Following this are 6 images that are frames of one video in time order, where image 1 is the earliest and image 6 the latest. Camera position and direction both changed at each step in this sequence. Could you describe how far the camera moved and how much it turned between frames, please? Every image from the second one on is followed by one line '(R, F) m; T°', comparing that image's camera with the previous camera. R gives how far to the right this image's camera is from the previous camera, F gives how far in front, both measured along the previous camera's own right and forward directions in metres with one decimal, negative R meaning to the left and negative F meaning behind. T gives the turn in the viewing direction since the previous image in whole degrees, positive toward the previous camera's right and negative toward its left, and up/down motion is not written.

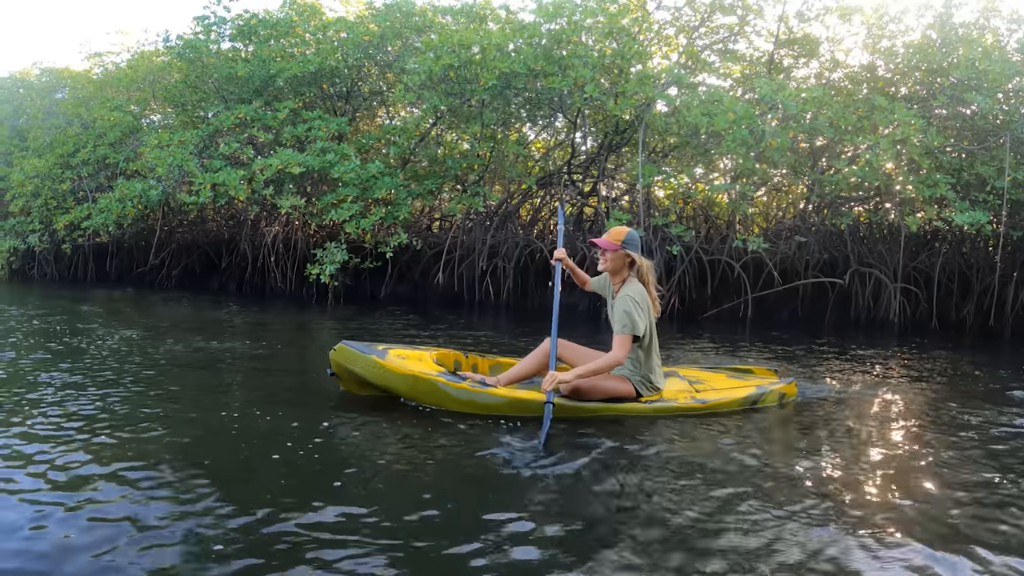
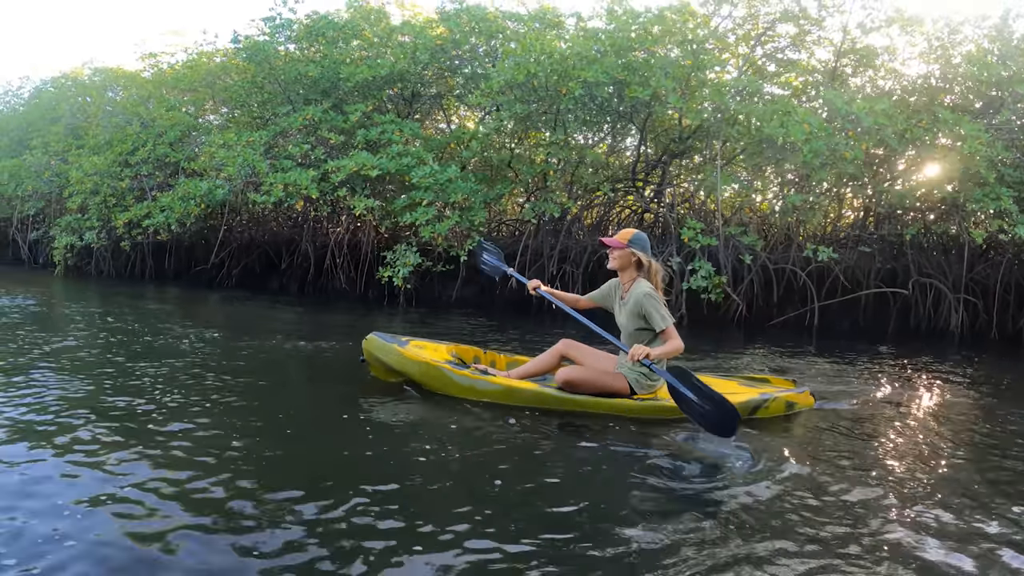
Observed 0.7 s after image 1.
(-0.9, 0.0) m; 0°
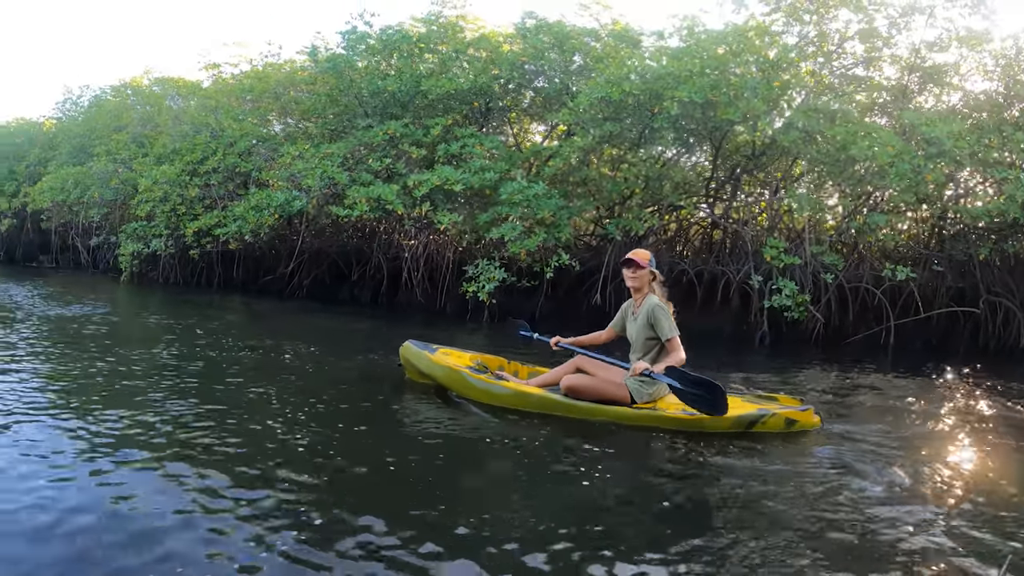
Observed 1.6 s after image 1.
(-1.0, 0.0) m; -1°
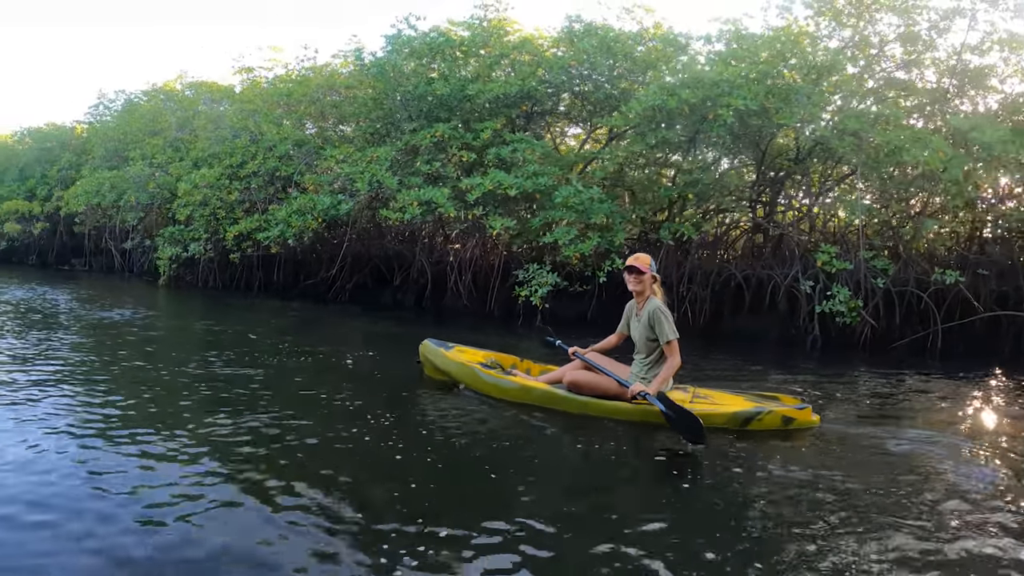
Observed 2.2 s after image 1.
(-0.7, 0.0) m; 0°
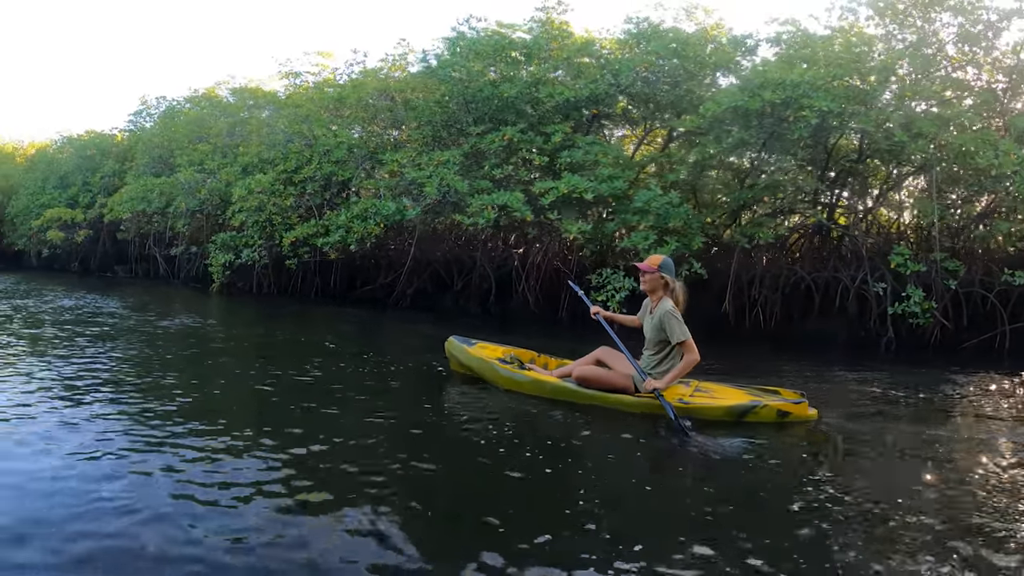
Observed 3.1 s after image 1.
(-1.0, +0.1) m; 0°
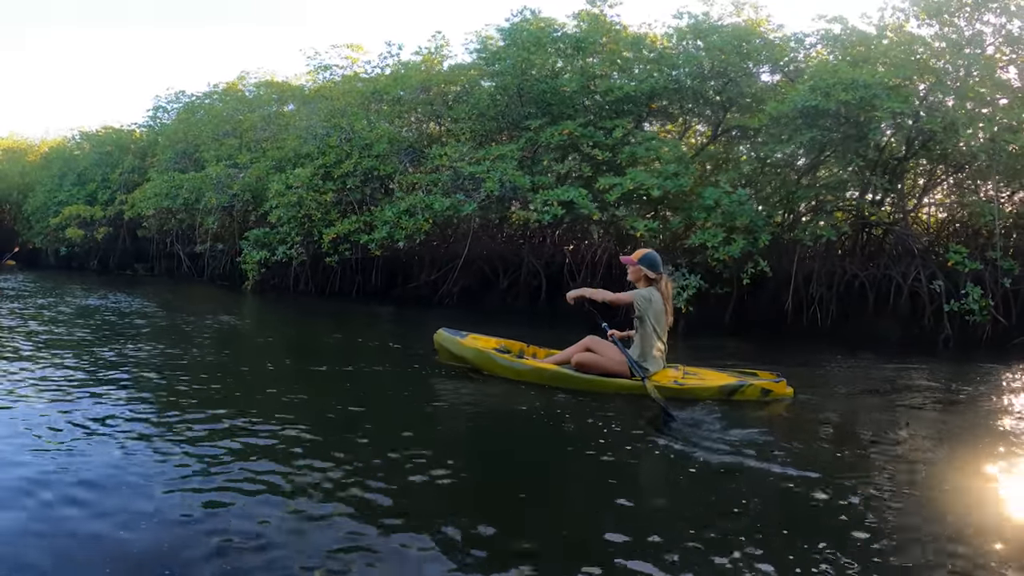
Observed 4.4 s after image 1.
(-1.1, +0.2) m; +2°
